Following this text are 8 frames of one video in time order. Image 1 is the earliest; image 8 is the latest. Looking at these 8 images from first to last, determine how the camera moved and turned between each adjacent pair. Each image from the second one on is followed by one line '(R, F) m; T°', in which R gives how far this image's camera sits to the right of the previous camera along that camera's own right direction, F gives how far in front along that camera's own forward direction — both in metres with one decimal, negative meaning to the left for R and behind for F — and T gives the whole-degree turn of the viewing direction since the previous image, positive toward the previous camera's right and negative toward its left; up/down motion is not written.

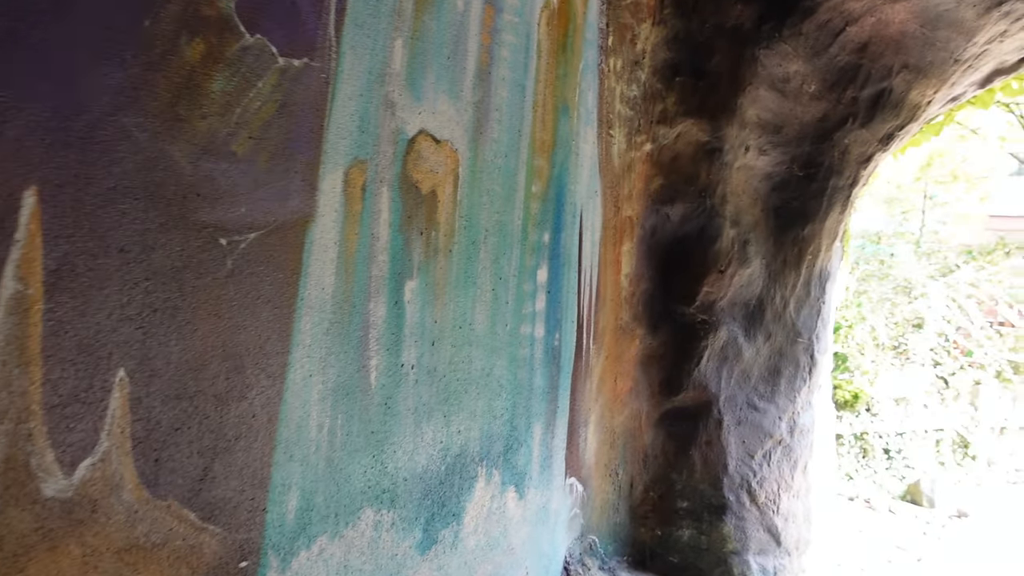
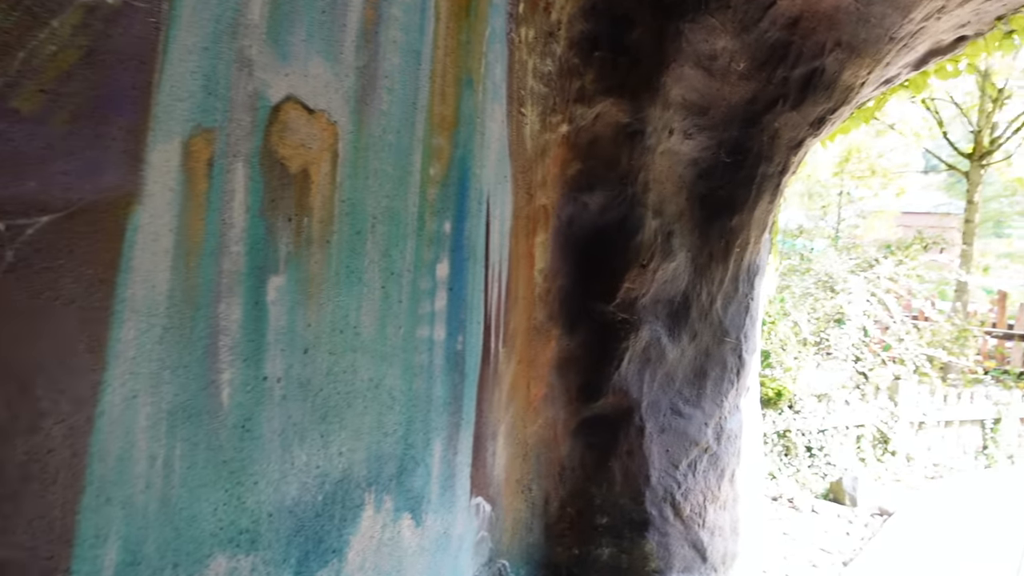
(+0.1, +0.3) m; +5°
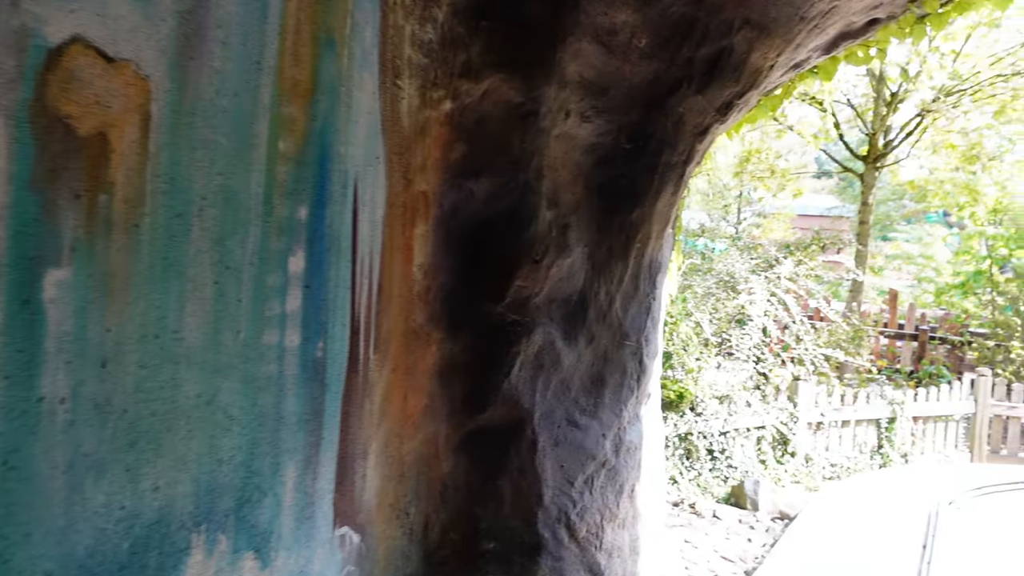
(+0.1, +0.3) m; +6°
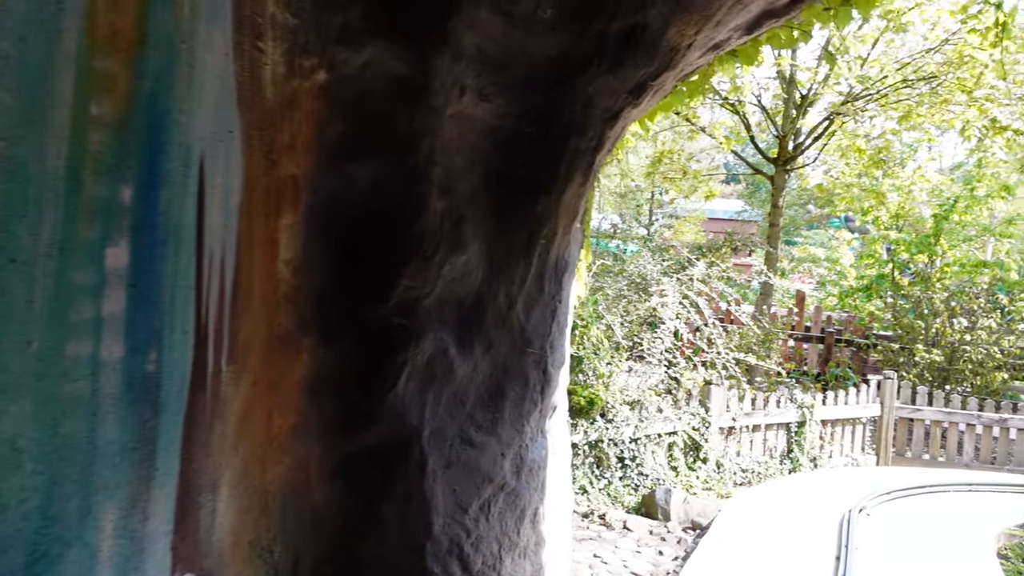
(+0.1, +0.3) m; +5°
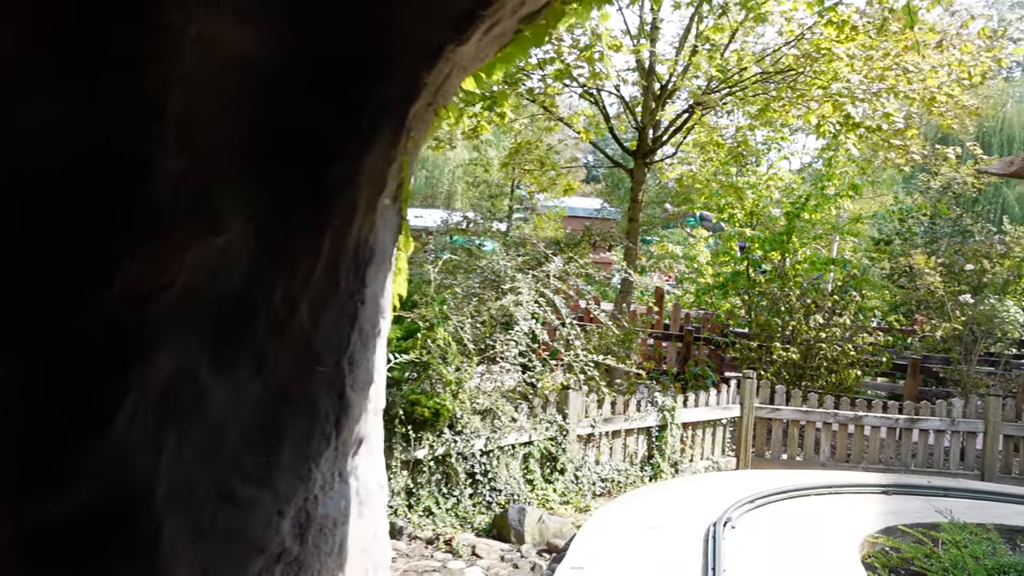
(+0.1, +0.6) m; +9°
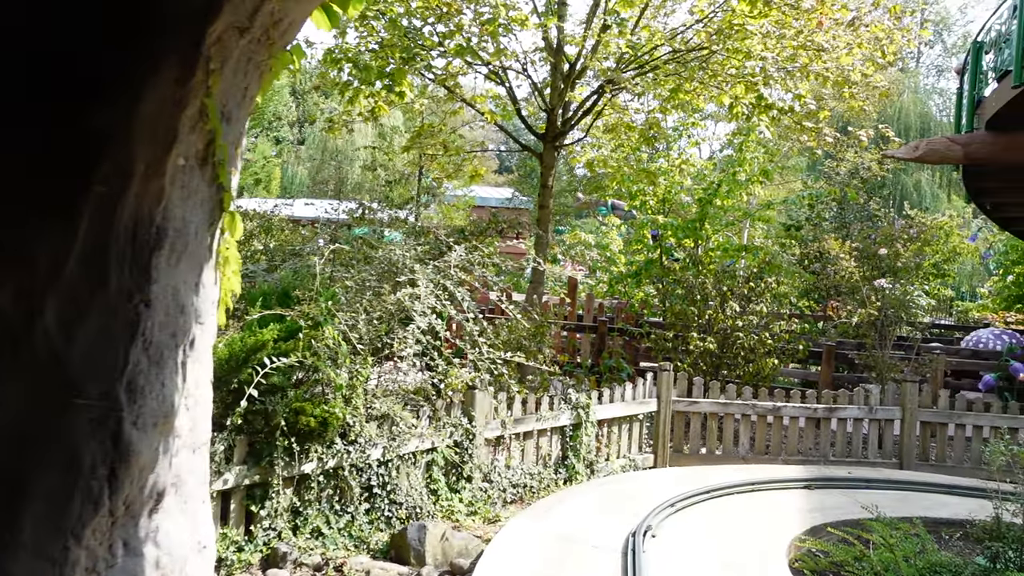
(+0.1, +0.5) m; +5°
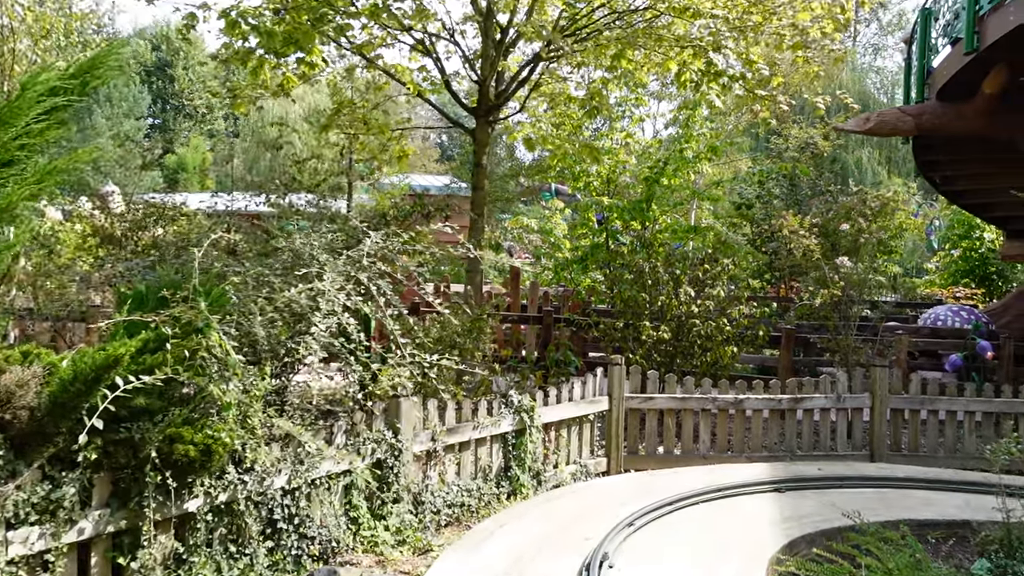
(+0.1, +0.7) m; +3°
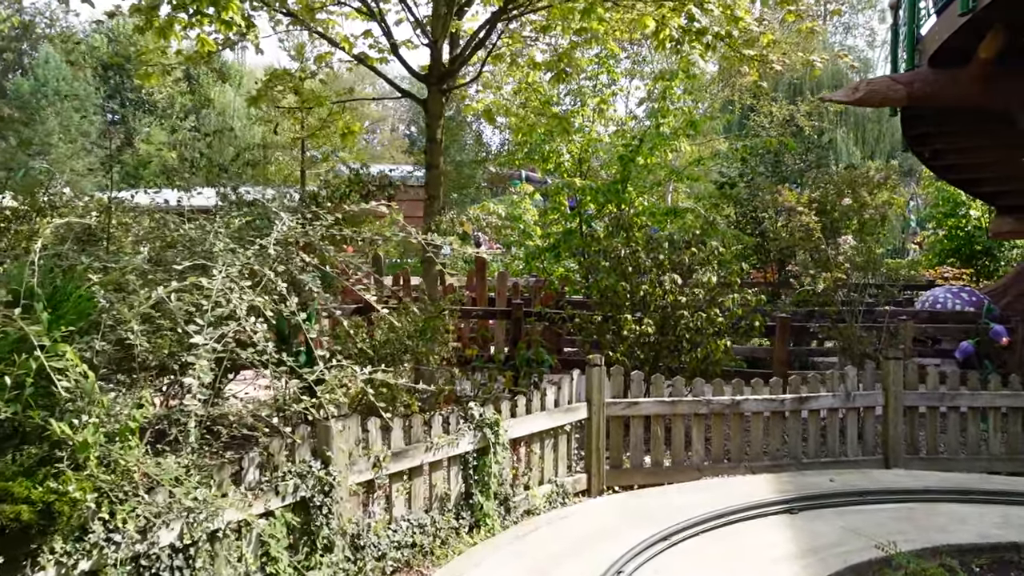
(+0.1, +0.9) m; +2°
